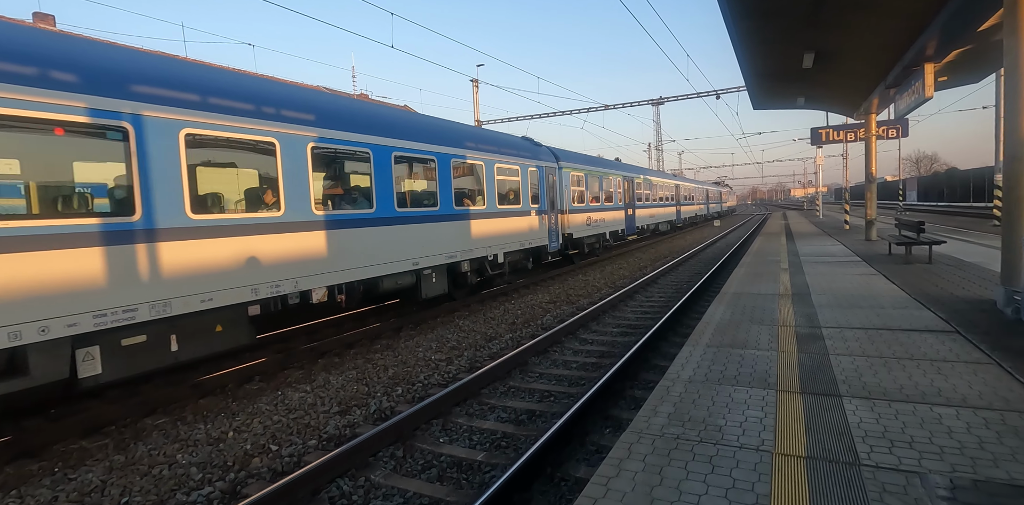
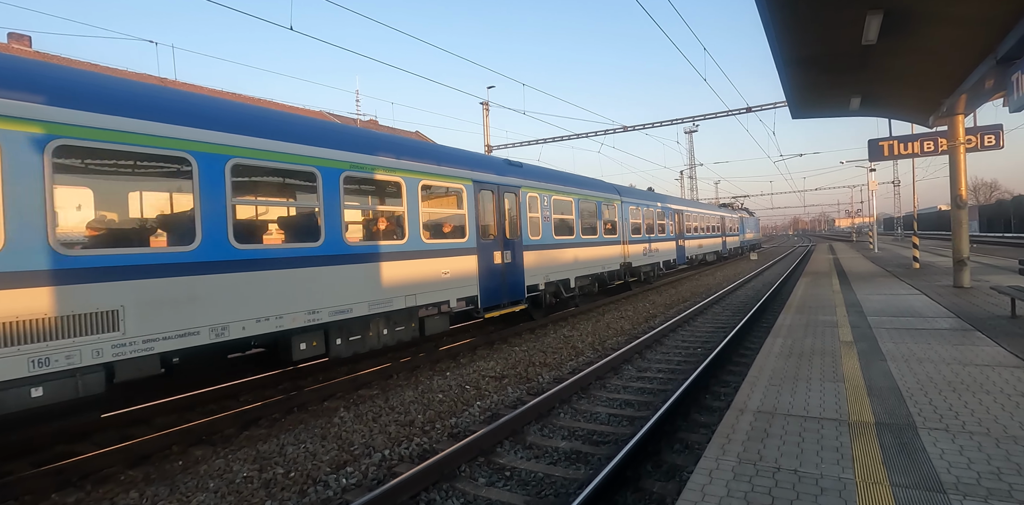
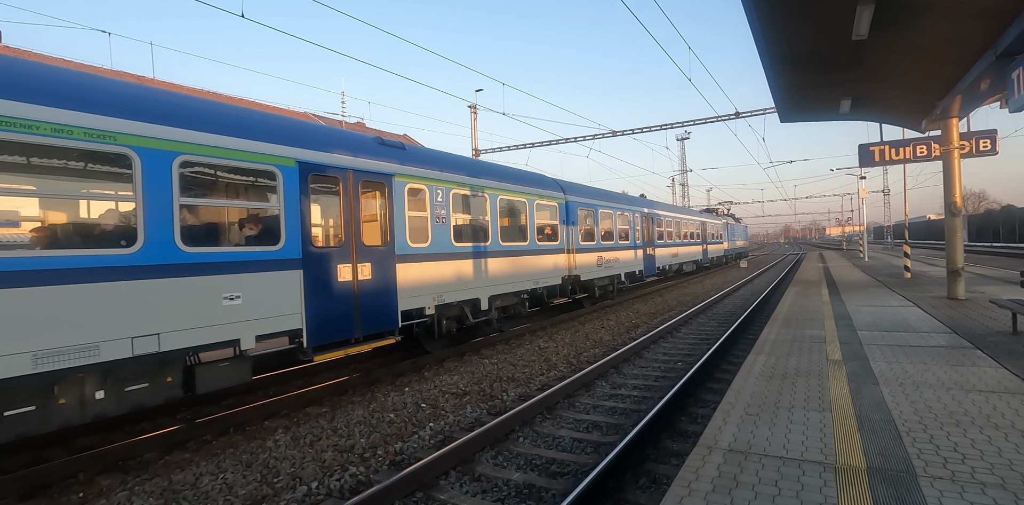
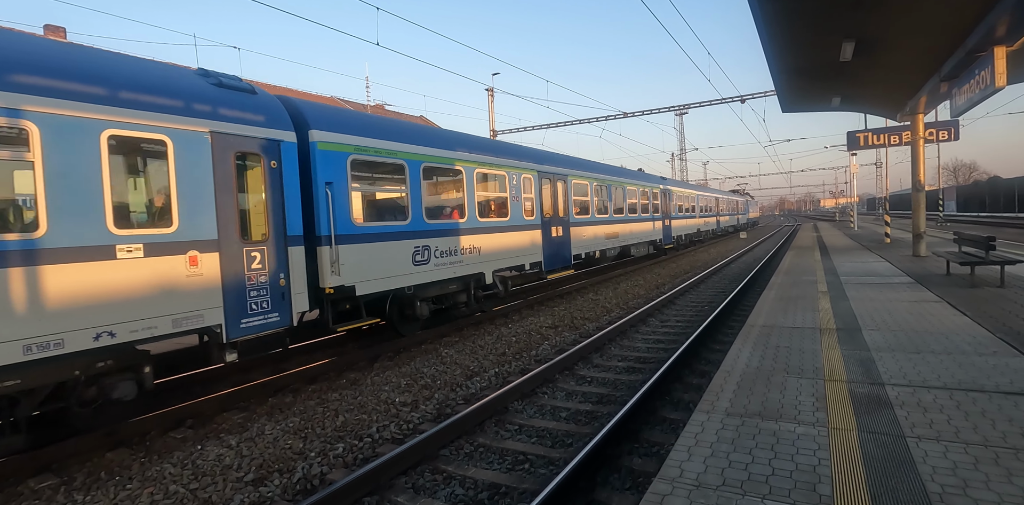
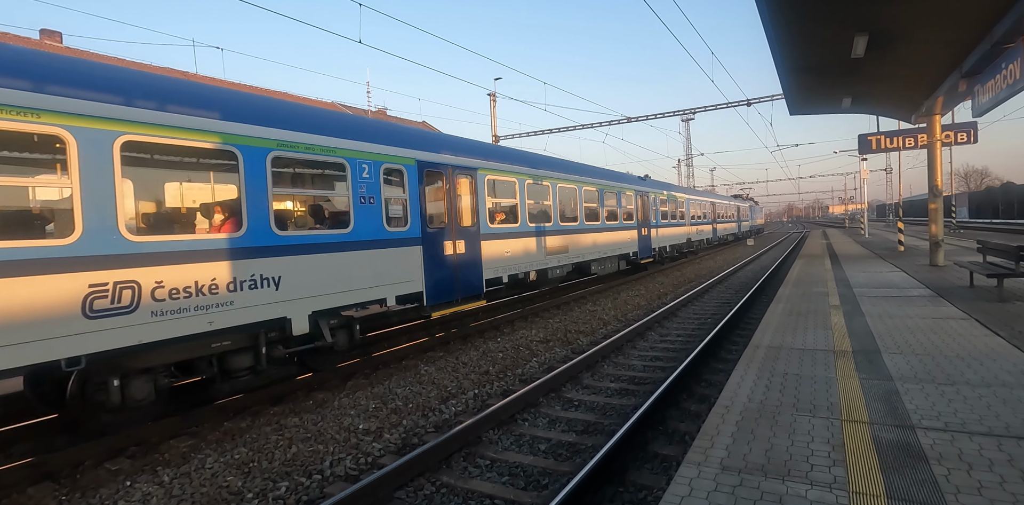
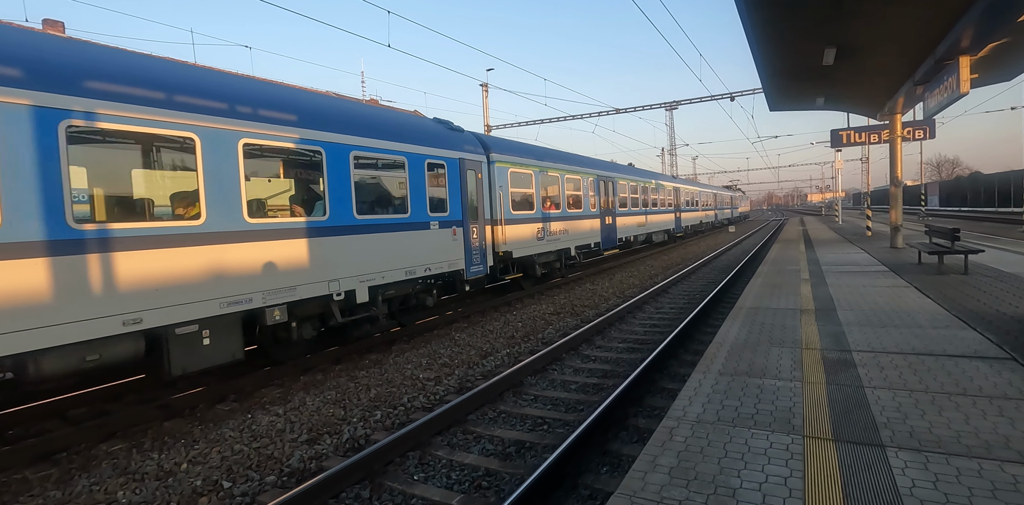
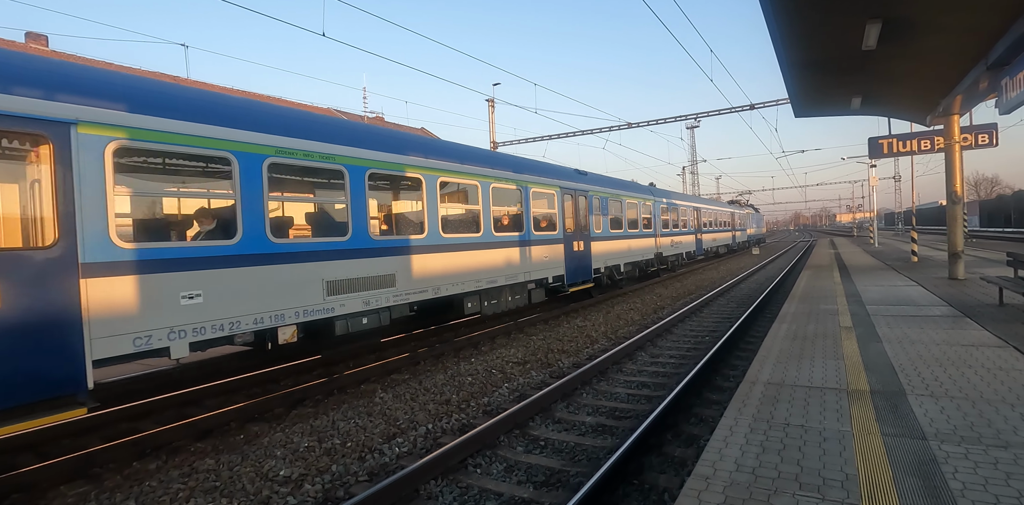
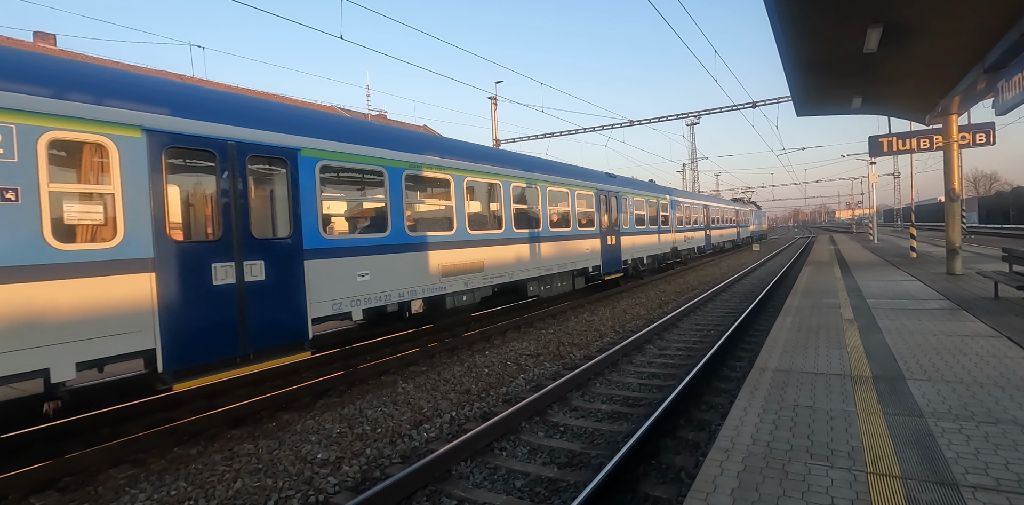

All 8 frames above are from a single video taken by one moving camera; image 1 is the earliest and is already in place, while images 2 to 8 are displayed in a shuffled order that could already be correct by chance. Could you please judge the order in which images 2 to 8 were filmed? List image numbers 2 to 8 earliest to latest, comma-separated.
6, 4, 5, 8, 7, 2, 3
